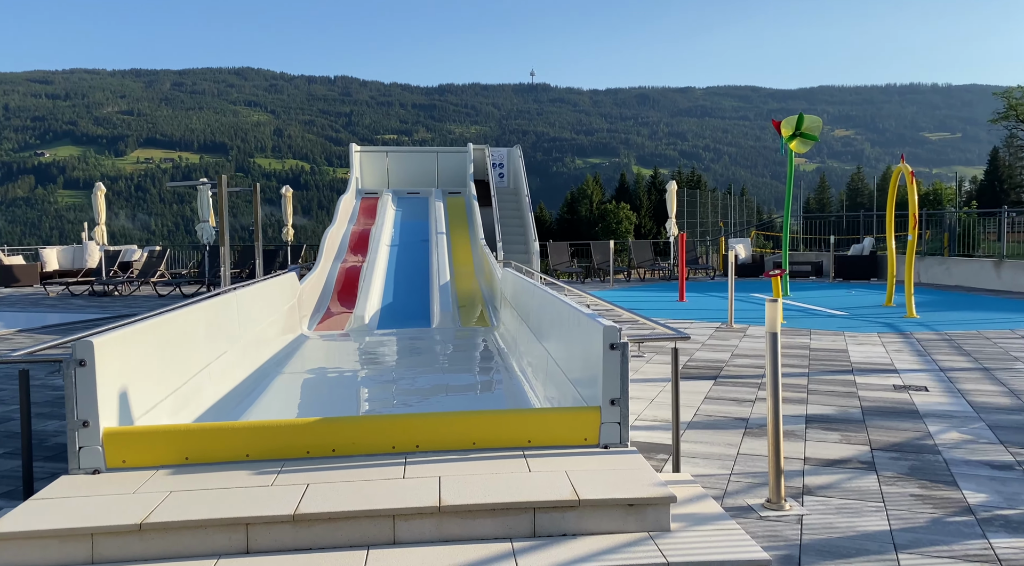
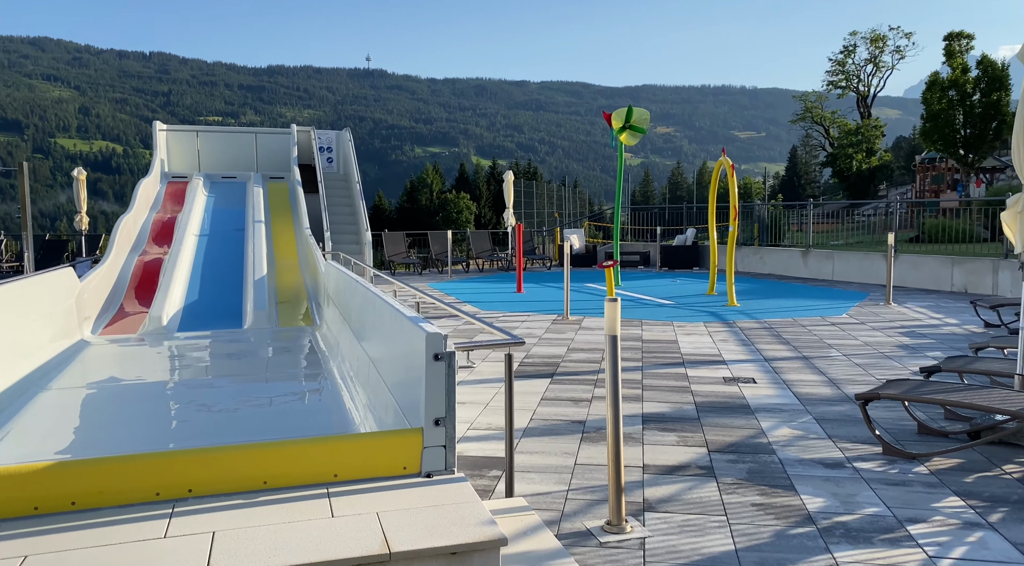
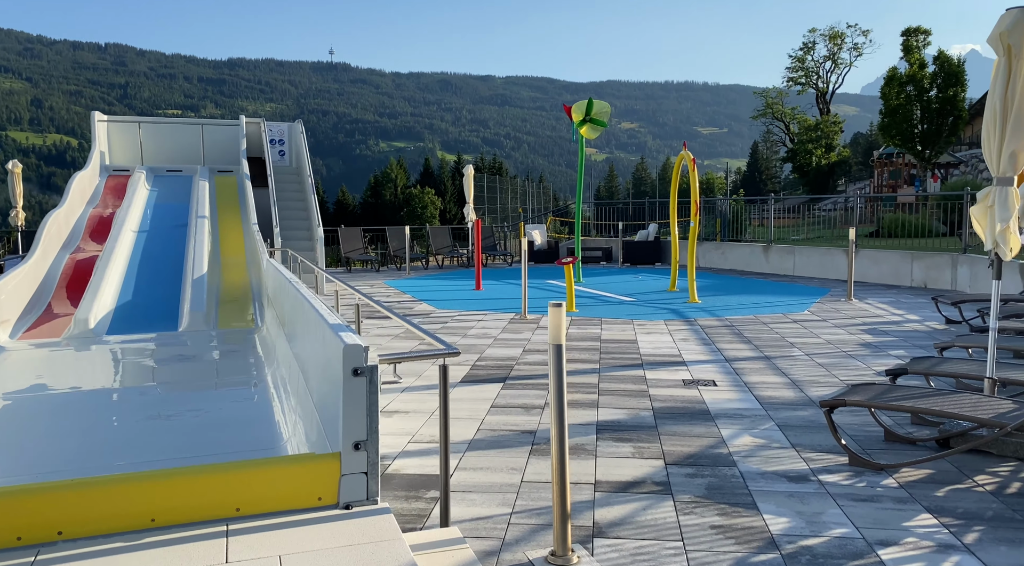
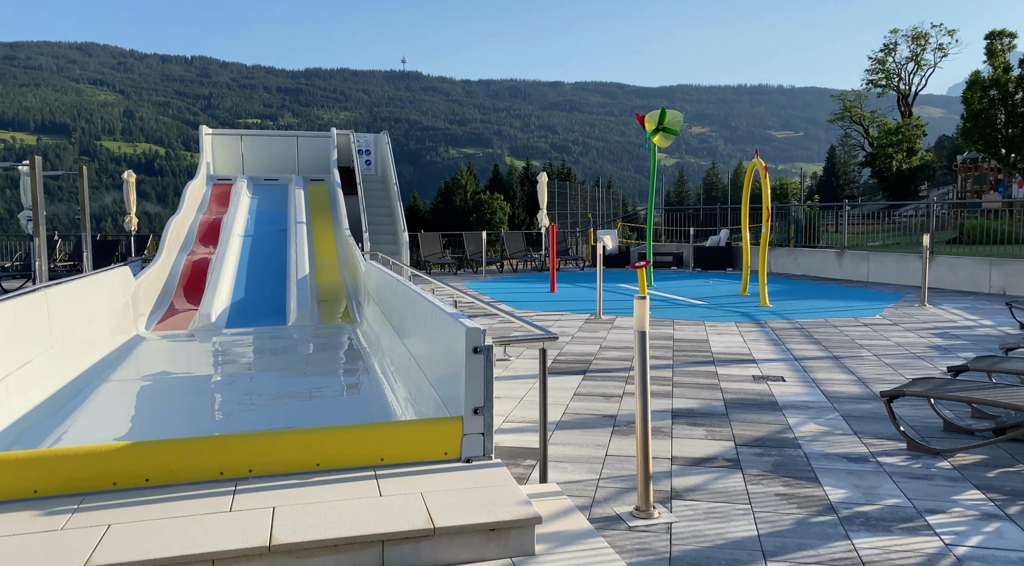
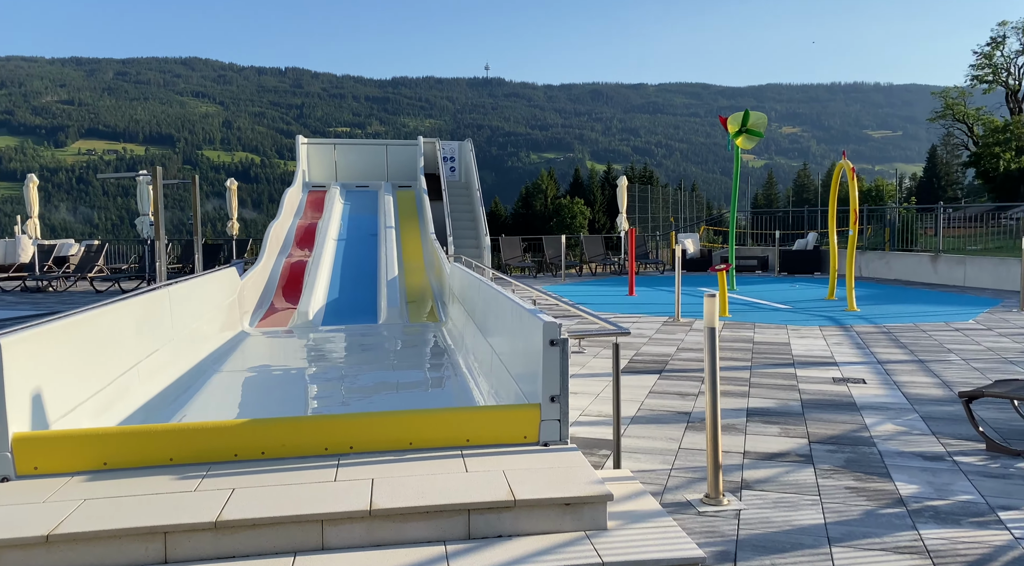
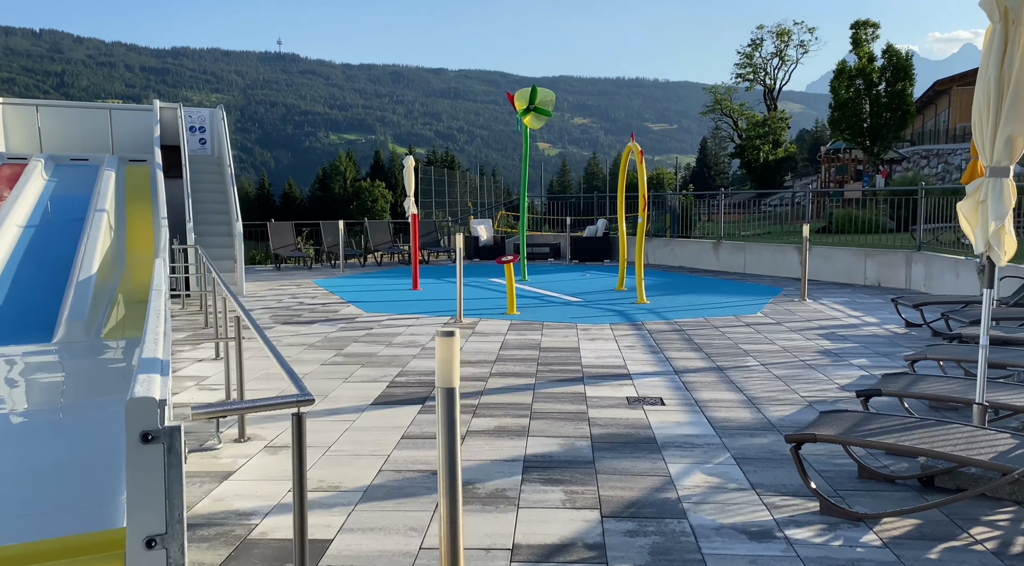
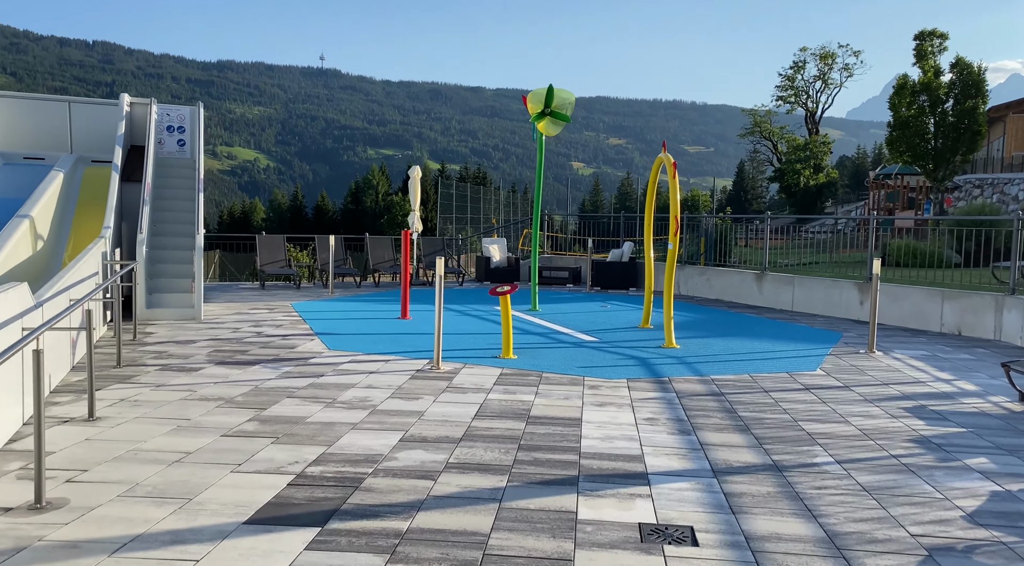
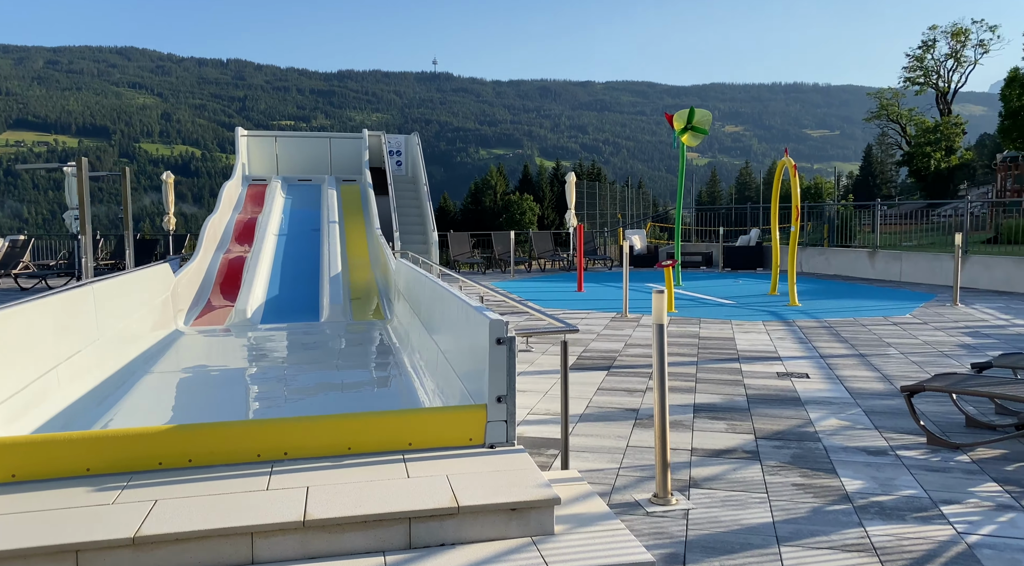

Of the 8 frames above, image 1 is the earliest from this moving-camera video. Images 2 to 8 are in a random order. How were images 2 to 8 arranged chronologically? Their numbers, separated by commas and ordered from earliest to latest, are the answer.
5, 8, 4, 2, 3, 6, 7
